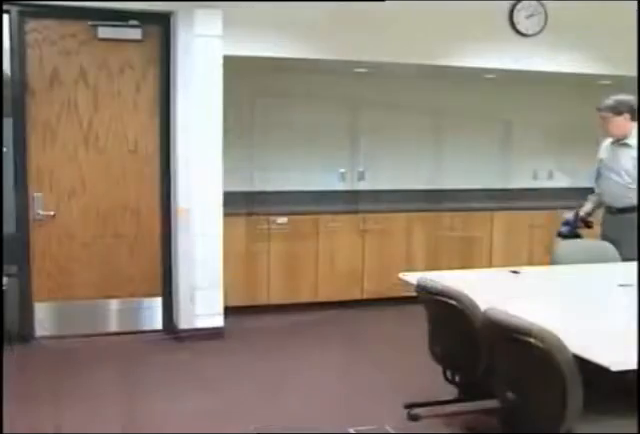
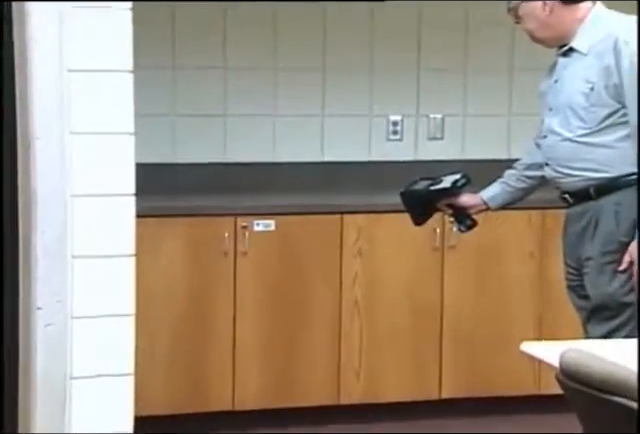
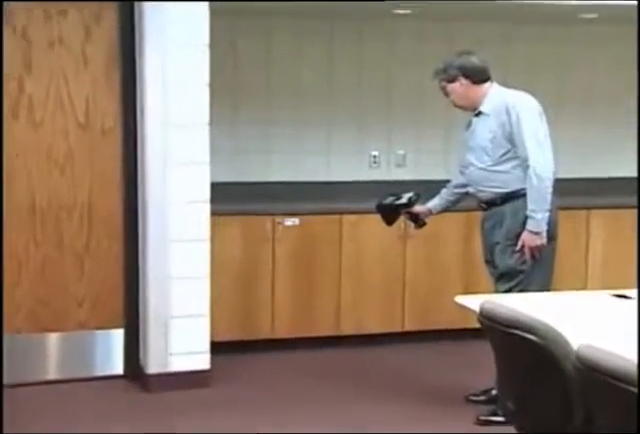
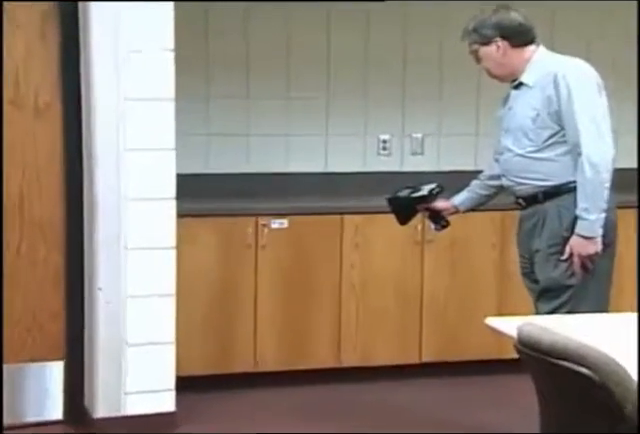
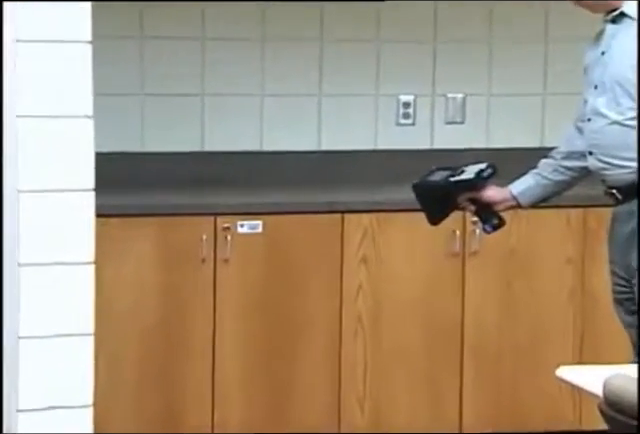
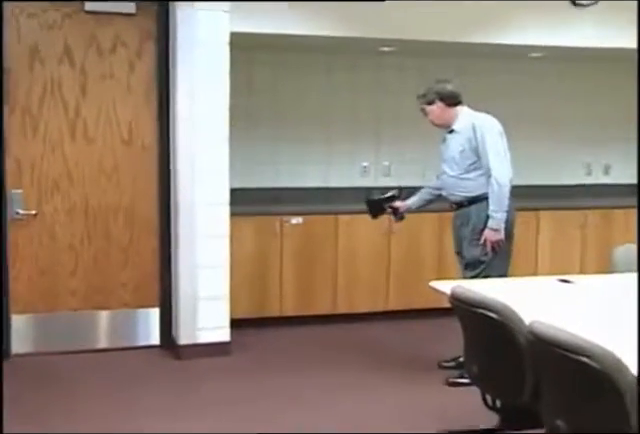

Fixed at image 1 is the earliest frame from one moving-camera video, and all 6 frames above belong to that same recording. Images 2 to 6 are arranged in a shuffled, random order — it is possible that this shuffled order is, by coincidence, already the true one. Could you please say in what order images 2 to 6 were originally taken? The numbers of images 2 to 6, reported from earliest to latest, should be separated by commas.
6, 3, 4, 2, 5
